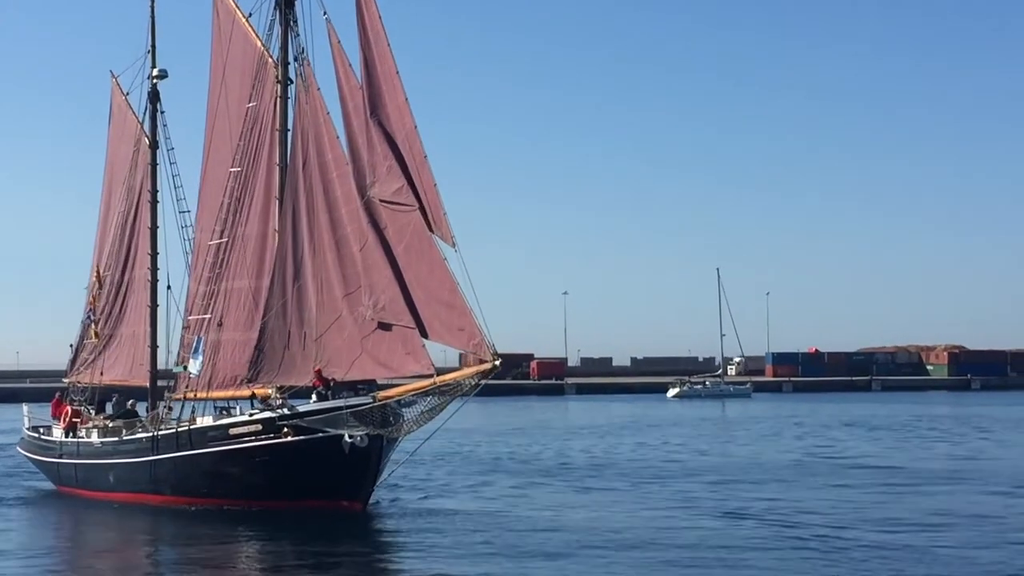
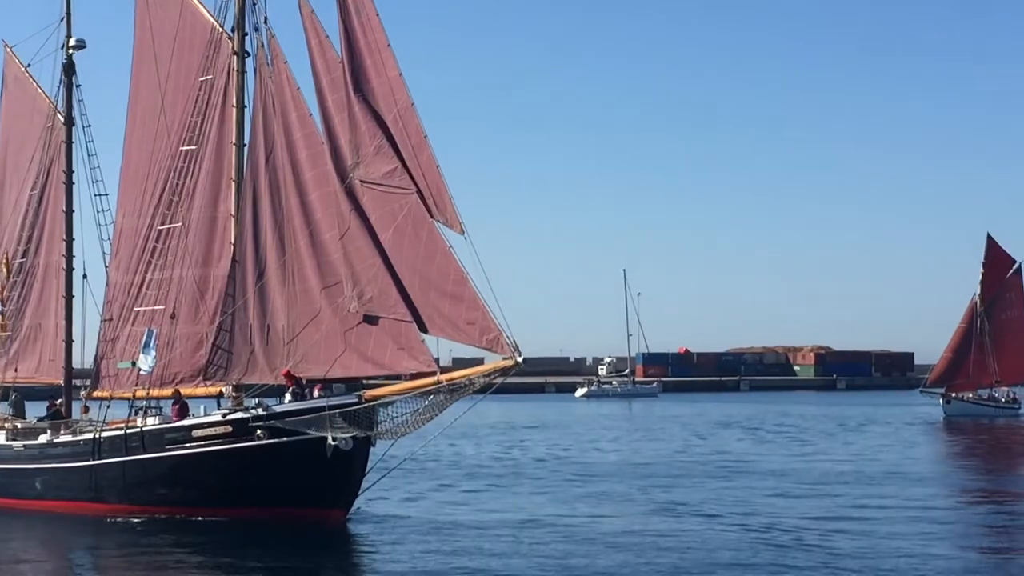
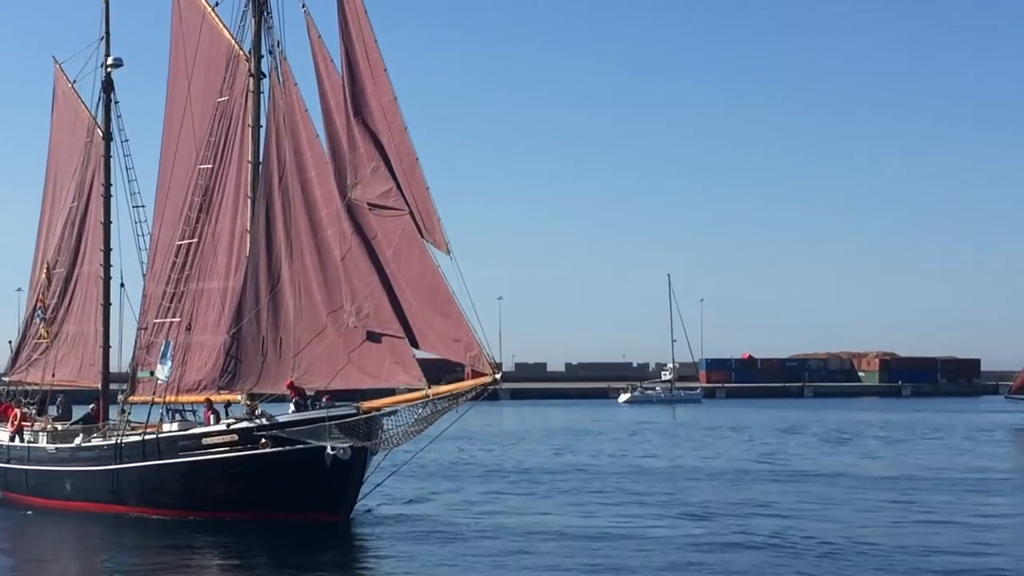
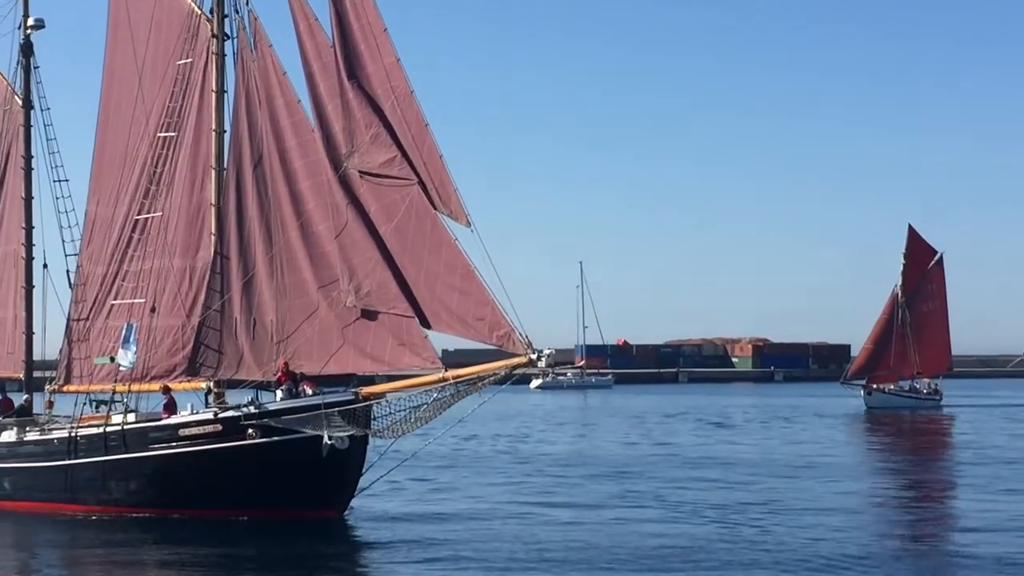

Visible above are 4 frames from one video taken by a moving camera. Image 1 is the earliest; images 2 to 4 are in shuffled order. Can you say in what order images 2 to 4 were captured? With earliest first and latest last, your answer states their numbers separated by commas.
3, 2, 4
